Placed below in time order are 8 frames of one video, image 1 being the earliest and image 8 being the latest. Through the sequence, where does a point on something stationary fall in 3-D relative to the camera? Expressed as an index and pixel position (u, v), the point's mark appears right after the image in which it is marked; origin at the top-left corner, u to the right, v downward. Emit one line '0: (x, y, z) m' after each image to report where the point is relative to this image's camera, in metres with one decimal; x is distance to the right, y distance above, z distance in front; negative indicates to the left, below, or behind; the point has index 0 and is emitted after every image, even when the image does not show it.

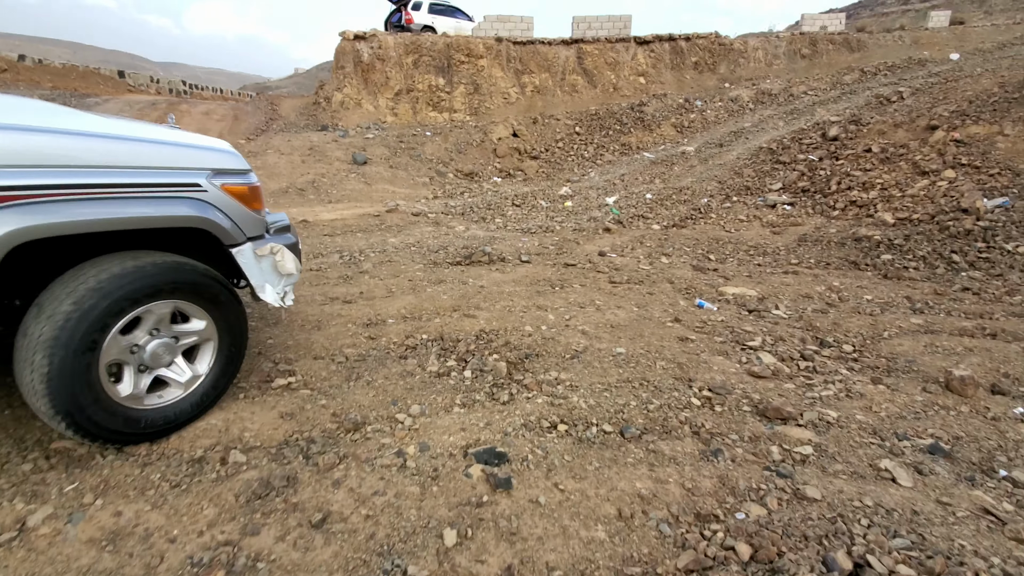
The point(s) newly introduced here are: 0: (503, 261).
0: (-0.1, +0.3, +5.3) m
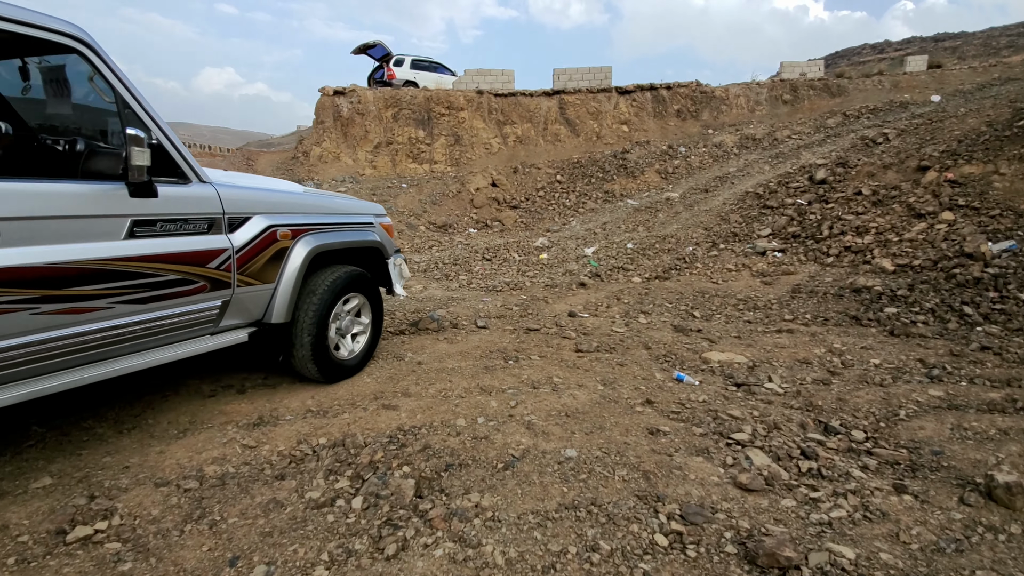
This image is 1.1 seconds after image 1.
0: (-0.5, -0.4, +4.7) m
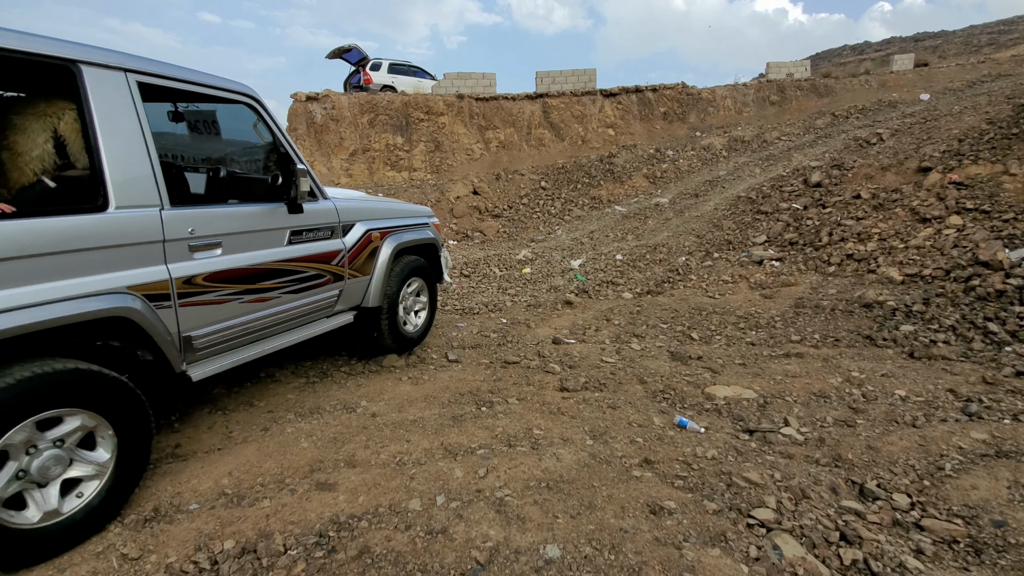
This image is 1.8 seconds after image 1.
0: (-0.8, -0.6, +4.1) m
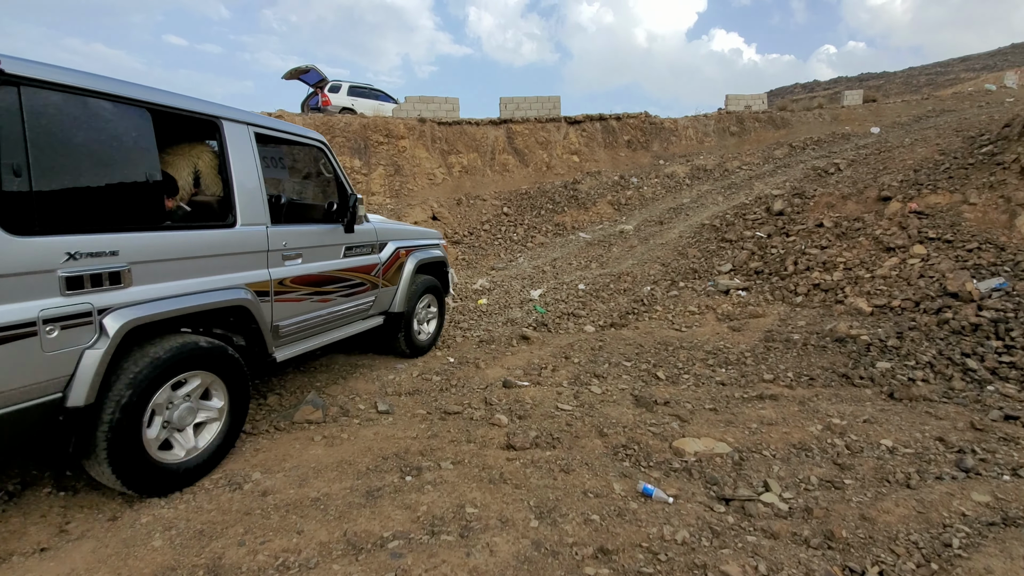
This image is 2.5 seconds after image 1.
0: (-1.2, -0.9, +3.4) m
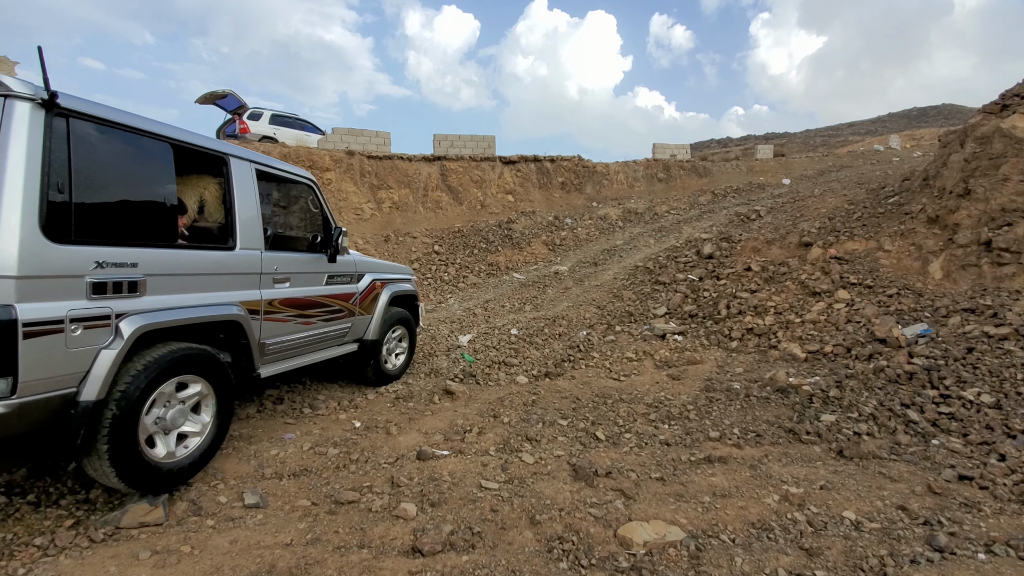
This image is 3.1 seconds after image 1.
0: (-1.7, -1.2, +2.6) m
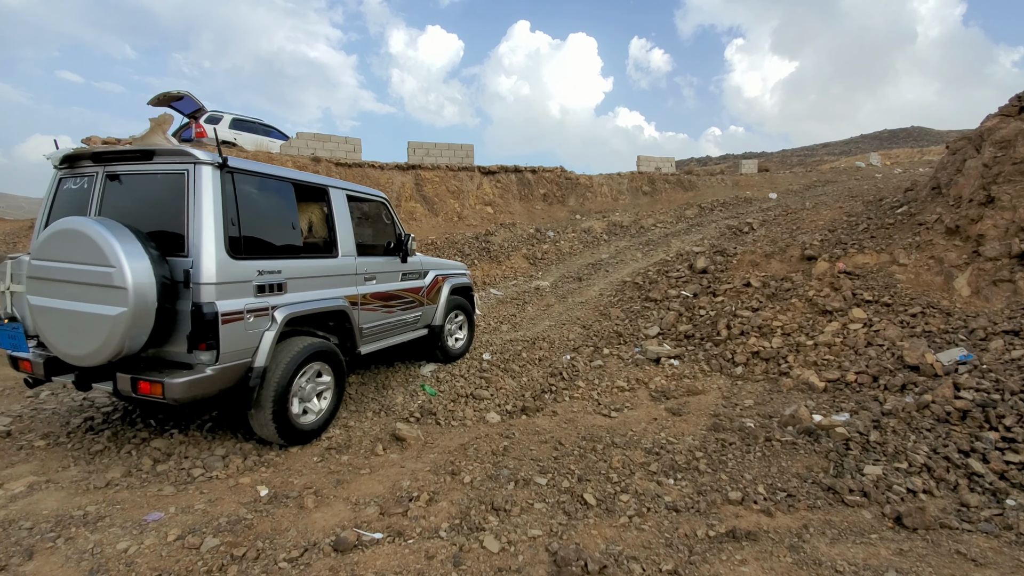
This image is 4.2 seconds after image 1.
0: (-1.9, -1.3, +1.6) m
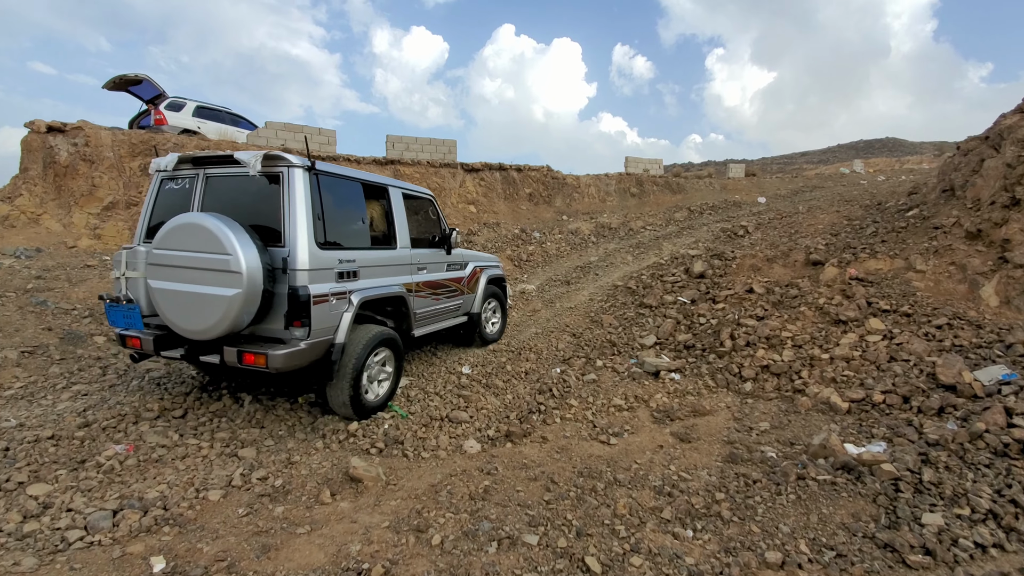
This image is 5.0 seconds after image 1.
0: (-1.9, -1.3, +0.8) m
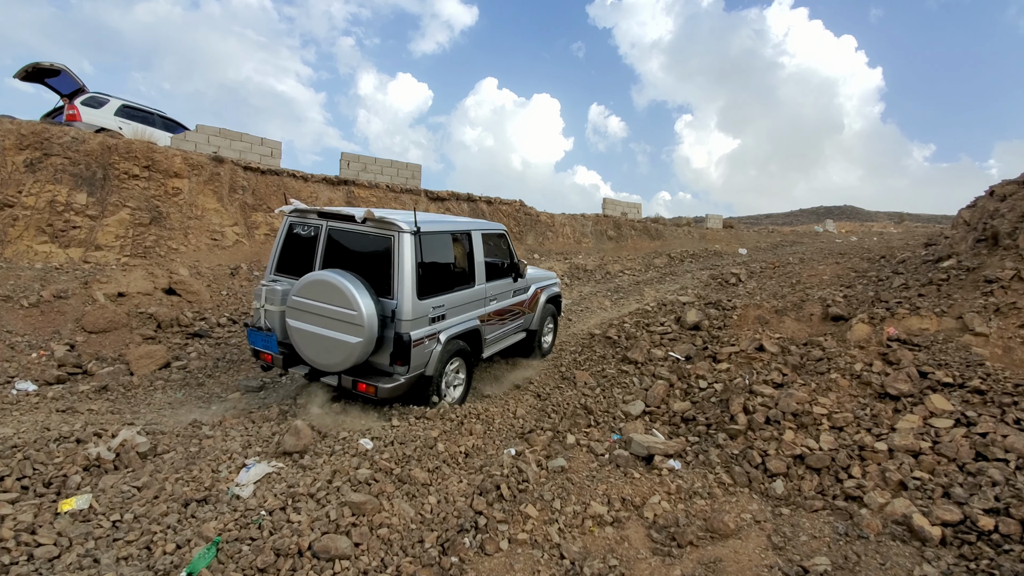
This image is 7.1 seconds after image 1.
0: (-2.1, -1.1, -1.0) m
